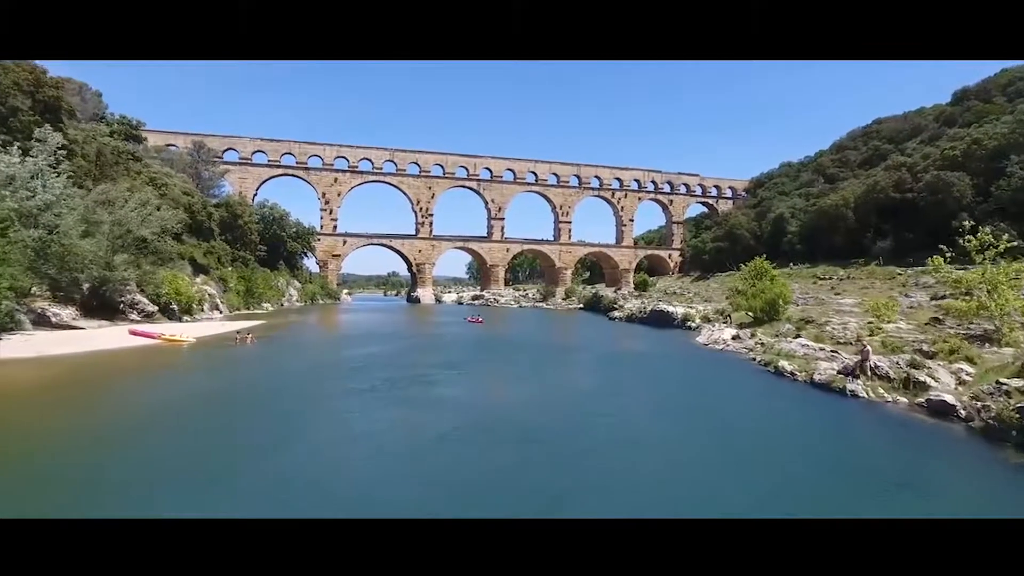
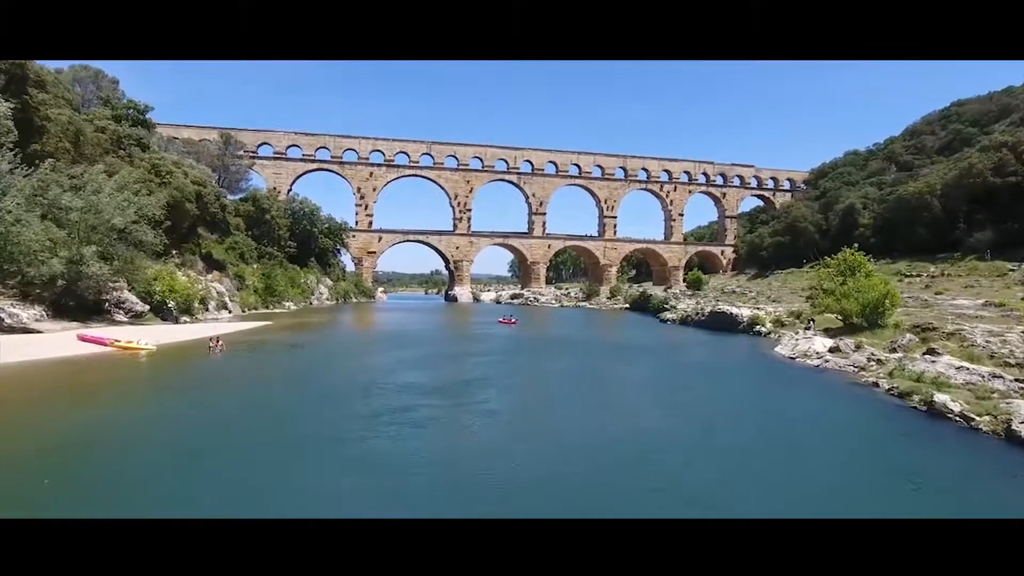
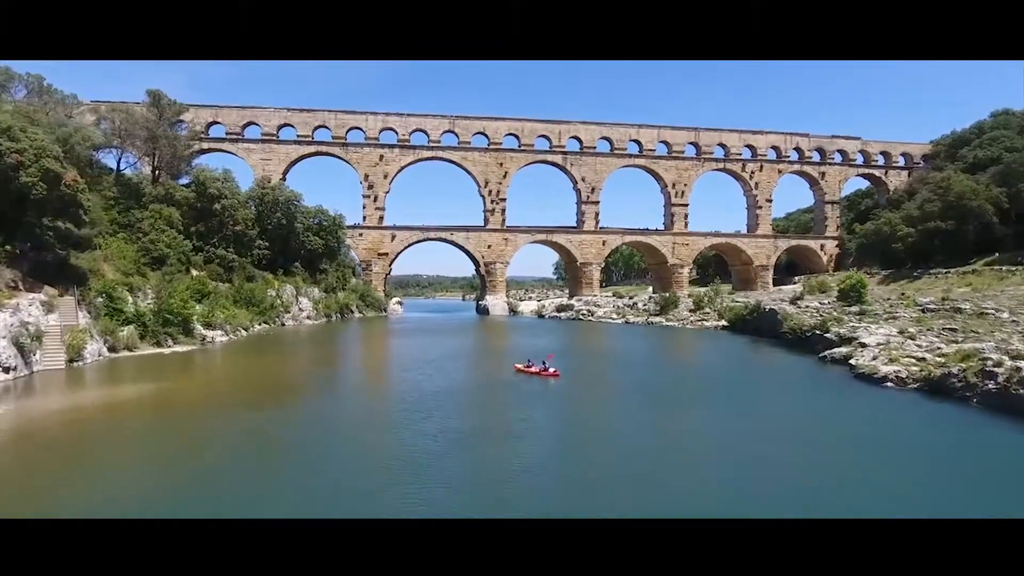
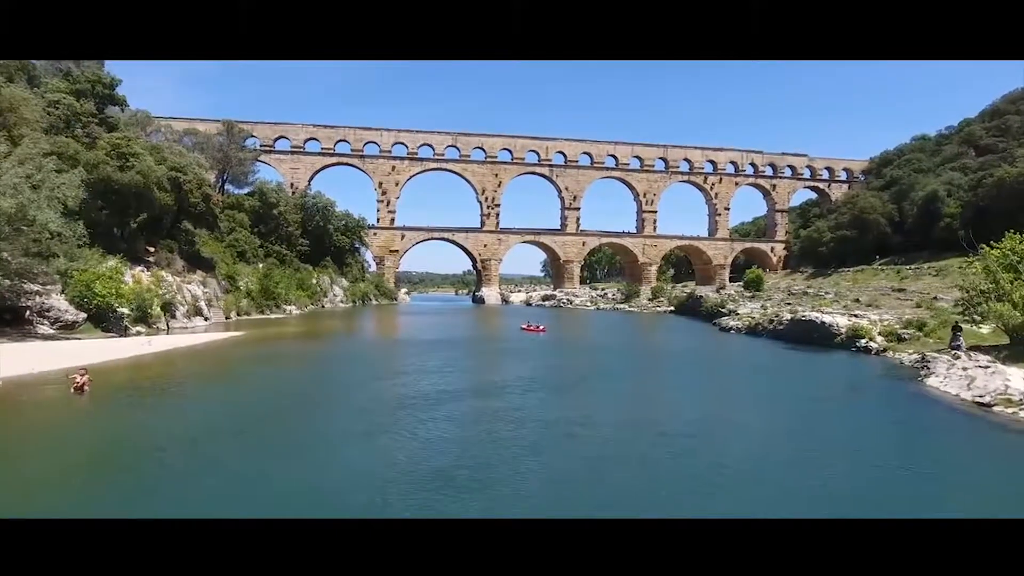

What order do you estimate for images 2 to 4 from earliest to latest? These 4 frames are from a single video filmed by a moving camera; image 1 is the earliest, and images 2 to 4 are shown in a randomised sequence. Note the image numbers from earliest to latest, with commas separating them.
2, 4, 3
